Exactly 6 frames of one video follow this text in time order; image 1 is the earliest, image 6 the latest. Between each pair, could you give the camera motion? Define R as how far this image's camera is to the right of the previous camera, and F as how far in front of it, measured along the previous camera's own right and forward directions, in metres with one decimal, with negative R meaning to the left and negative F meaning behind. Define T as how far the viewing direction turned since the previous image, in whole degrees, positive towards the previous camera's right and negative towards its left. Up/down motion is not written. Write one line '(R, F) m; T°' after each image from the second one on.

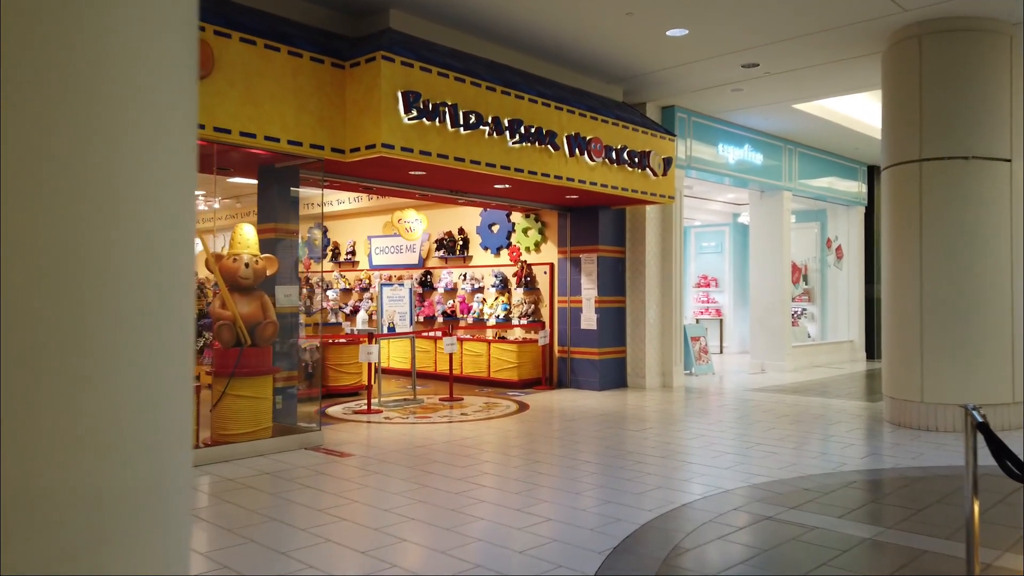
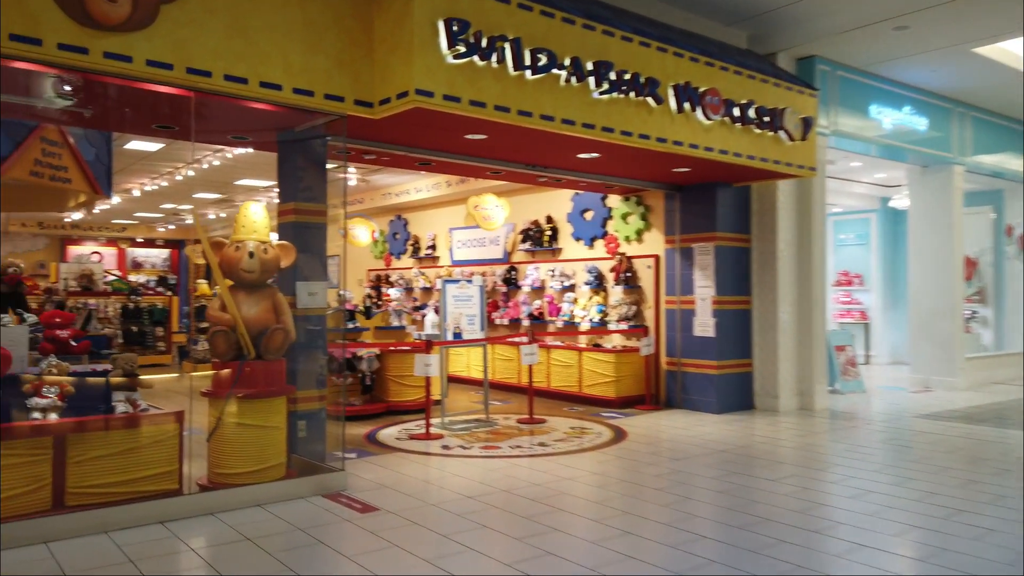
(+0.2, +1.7) m; -9°
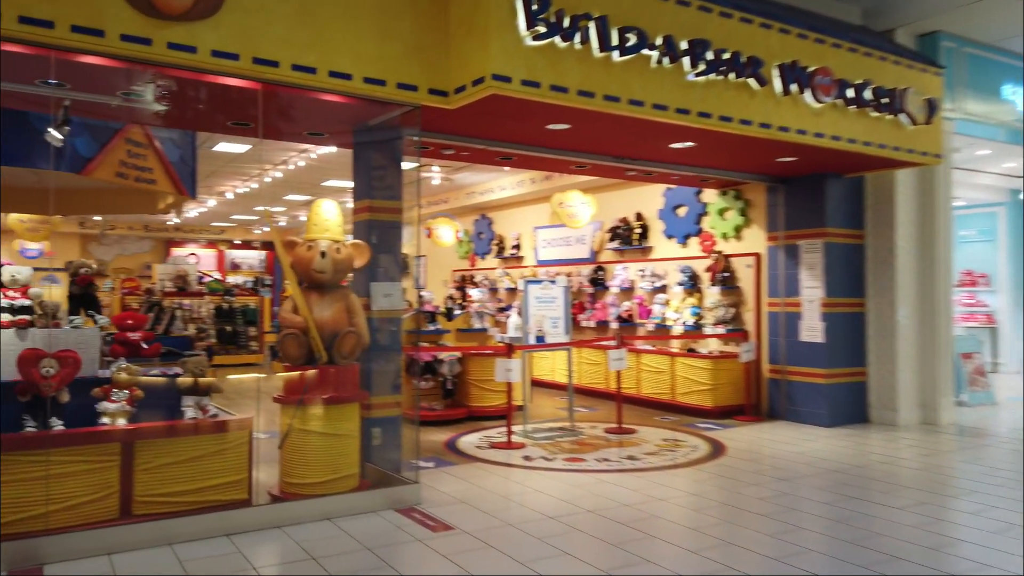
(0.0, +0.4) m; -7°
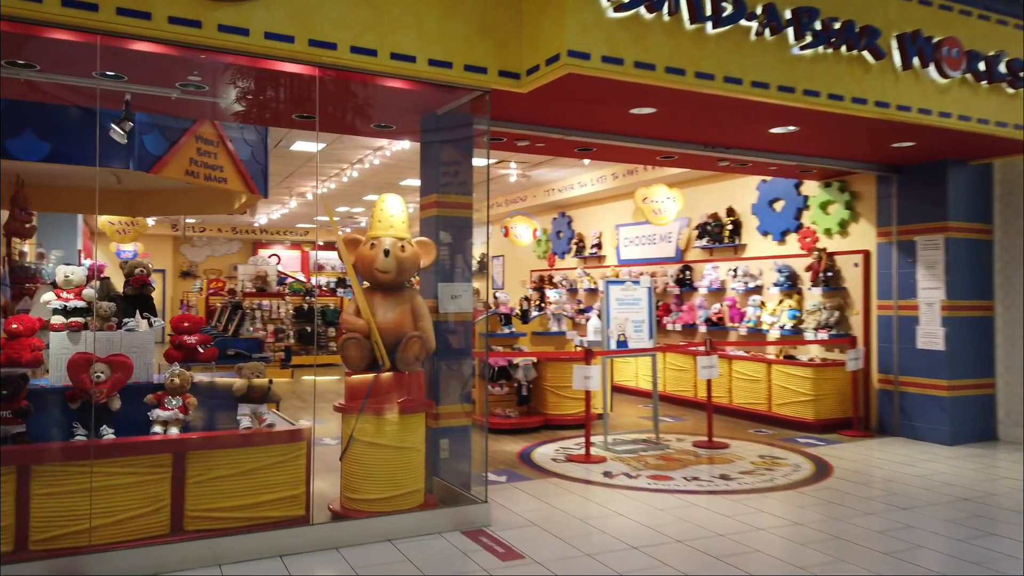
(0.0, +0.4) m; -6°
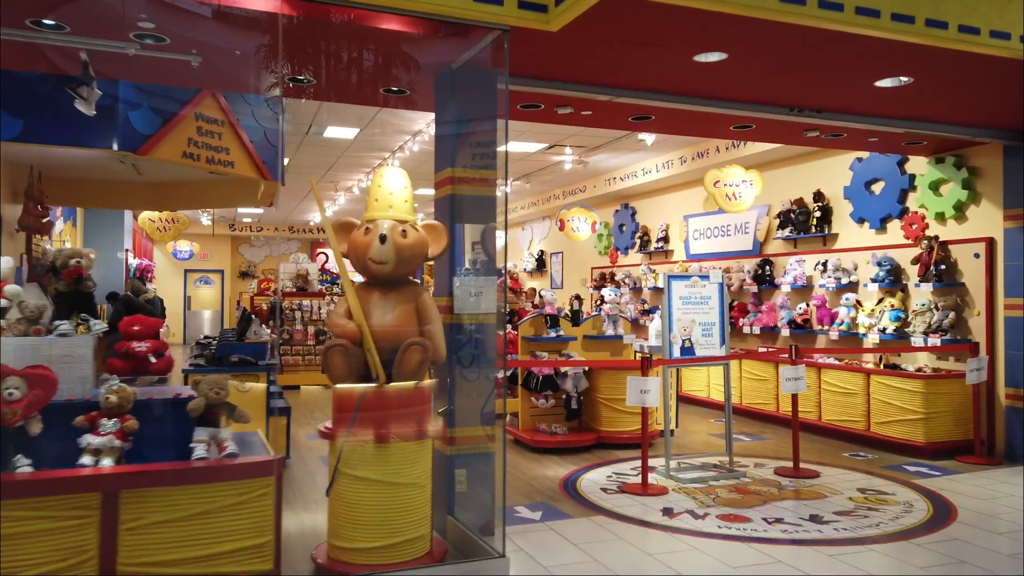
(+0.2, +0.9) m; -5°
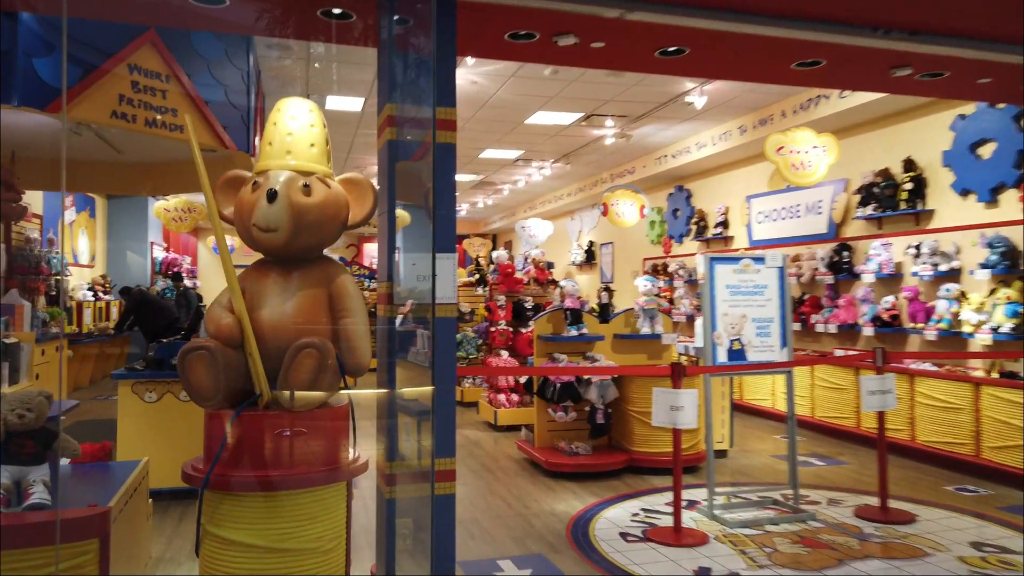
(+0.4, +1.1) m; -5°
